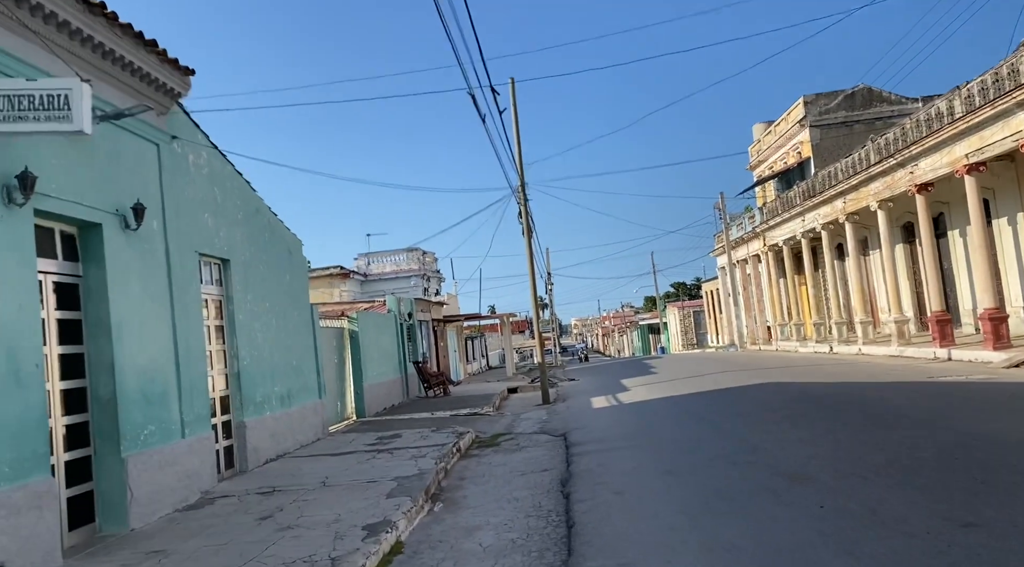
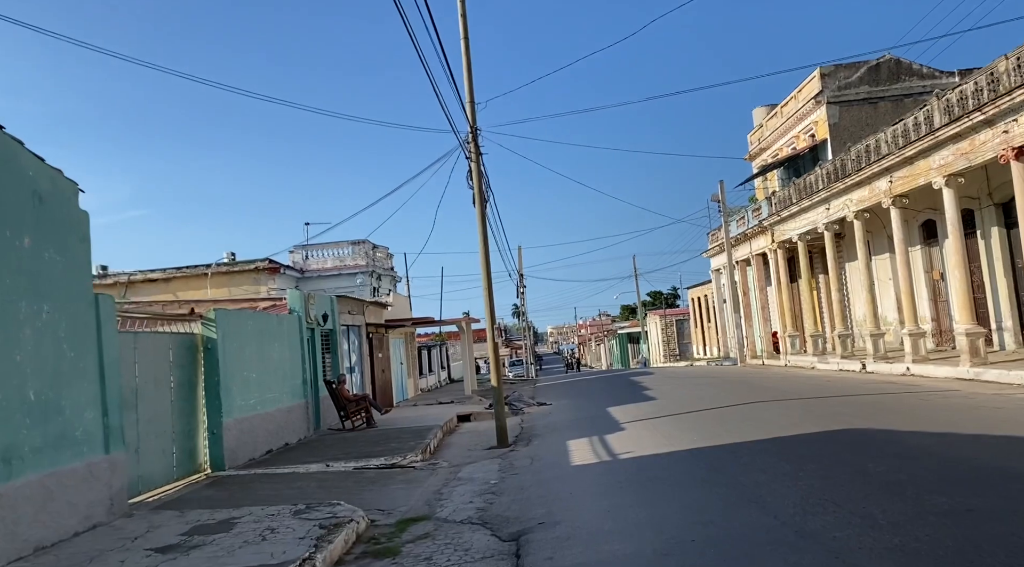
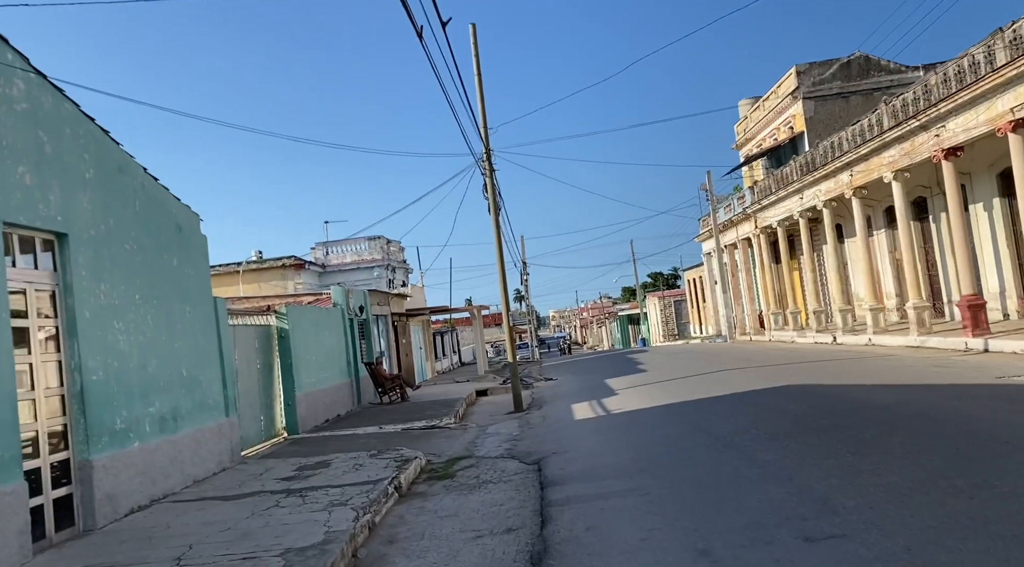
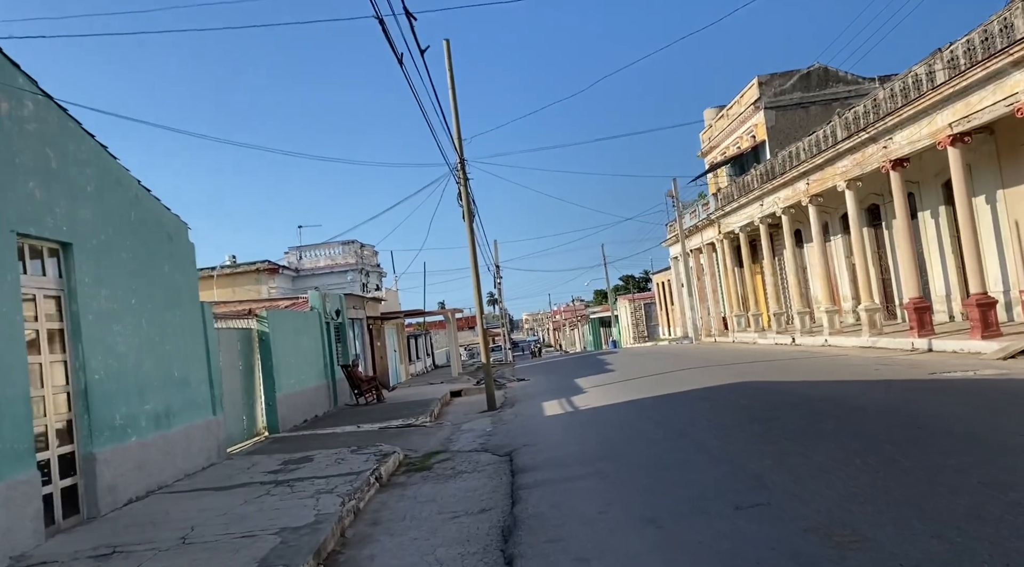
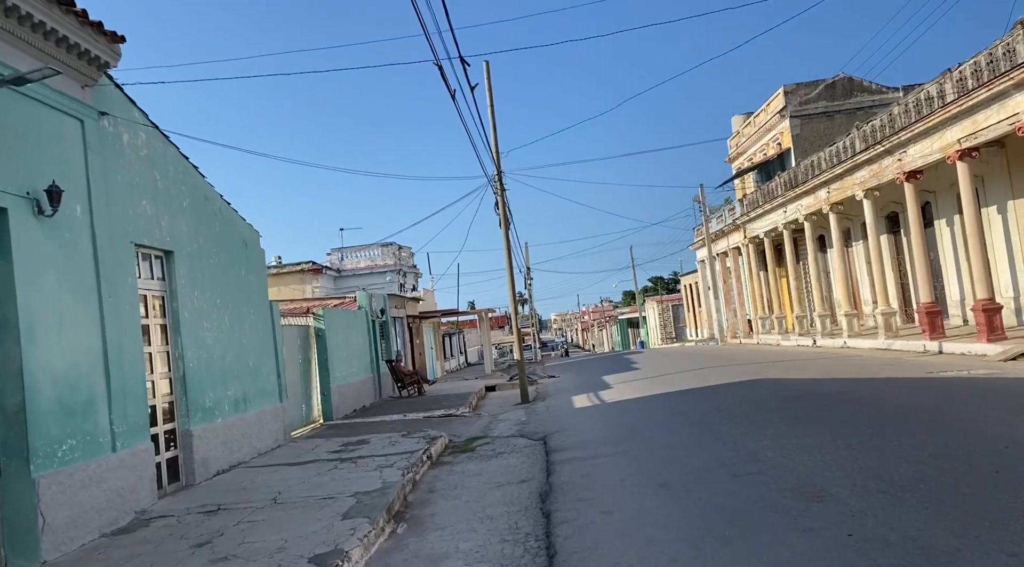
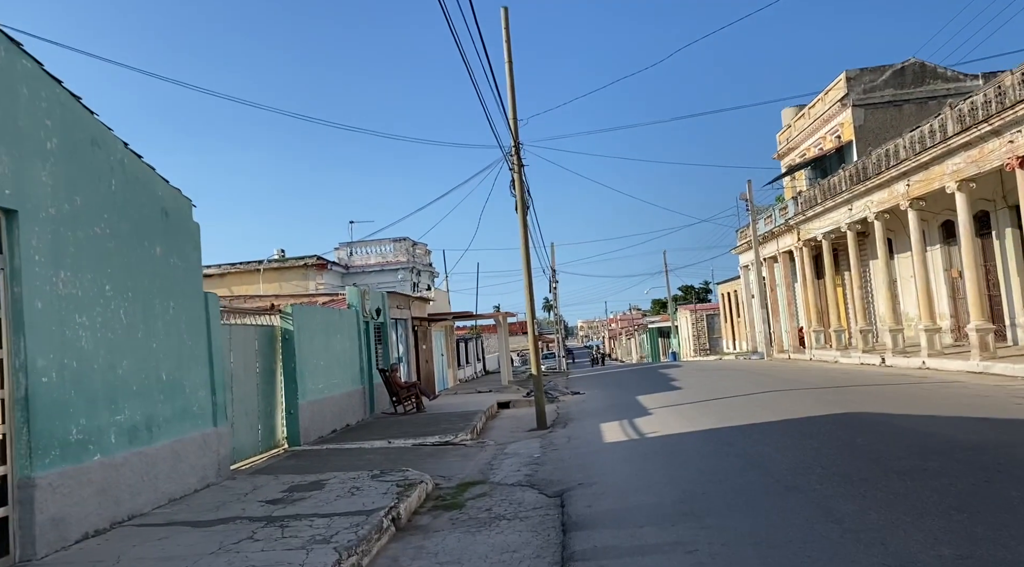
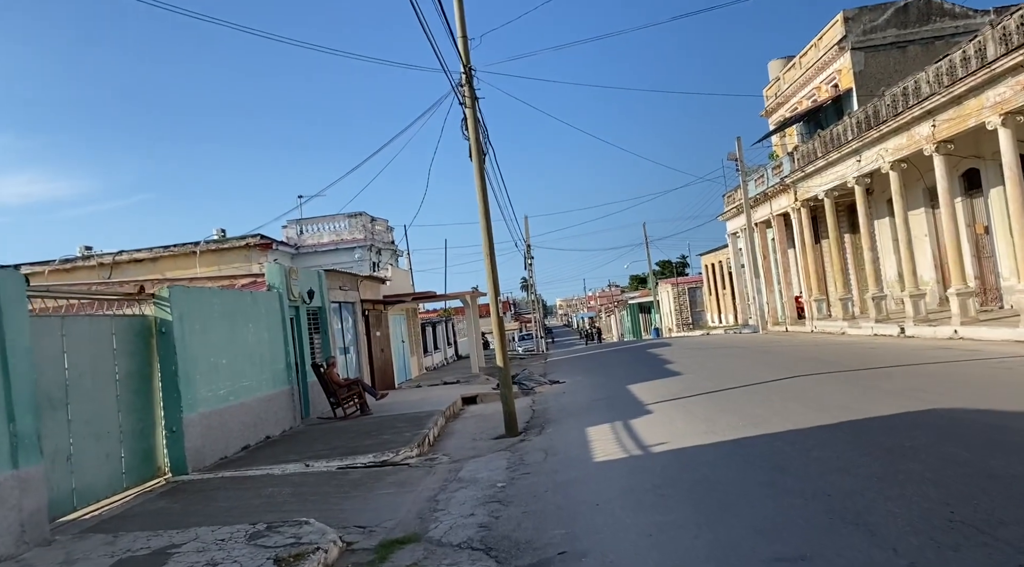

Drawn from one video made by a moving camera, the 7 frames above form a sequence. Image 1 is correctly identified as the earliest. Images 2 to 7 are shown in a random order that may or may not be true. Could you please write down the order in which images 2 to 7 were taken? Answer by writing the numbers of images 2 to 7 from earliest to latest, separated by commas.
5, 4, 3, 6, 2, 7
